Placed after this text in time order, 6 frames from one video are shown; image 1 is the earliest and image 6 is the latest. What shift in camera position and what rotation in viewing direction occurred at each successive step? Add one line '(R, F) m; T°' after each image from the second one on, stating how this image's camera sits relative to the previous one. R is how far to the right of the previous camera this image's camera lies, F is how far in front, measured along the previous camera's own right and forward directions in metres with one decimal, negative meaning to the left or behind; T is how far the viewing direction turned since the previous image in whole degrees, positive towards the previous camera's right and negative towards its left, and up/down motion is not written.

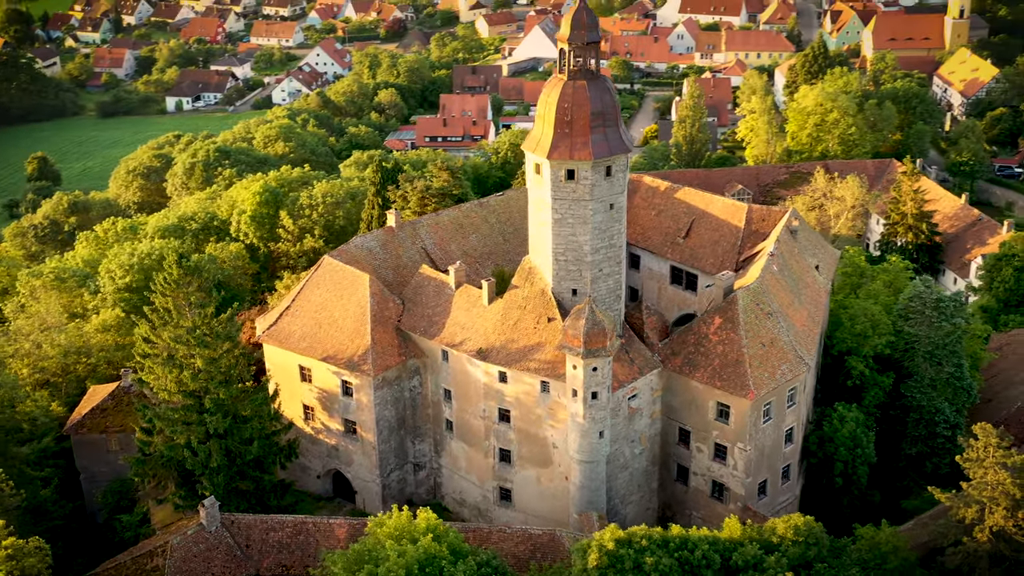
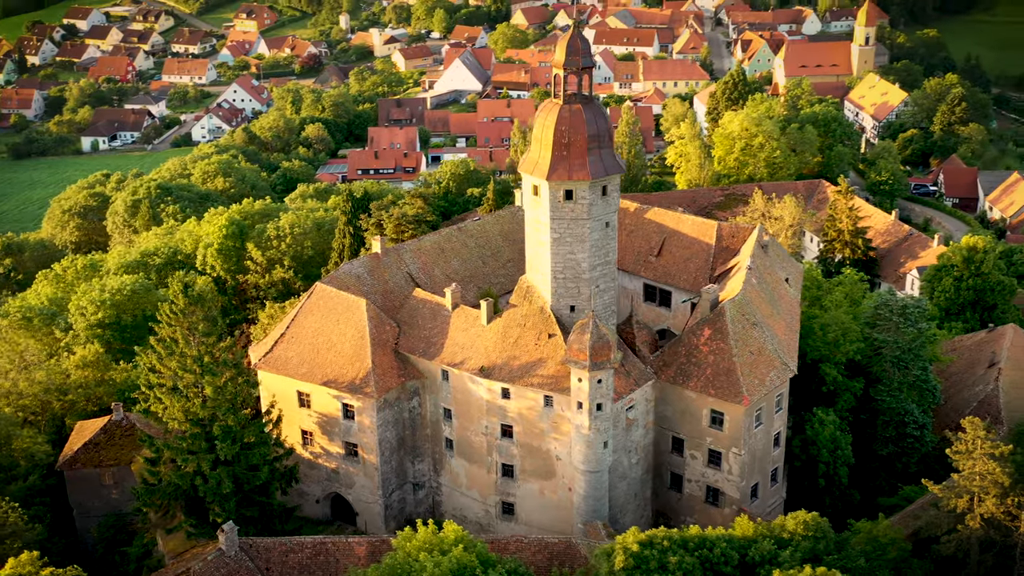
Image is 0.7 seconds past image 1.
(-3.4, -1.1) m; +5°
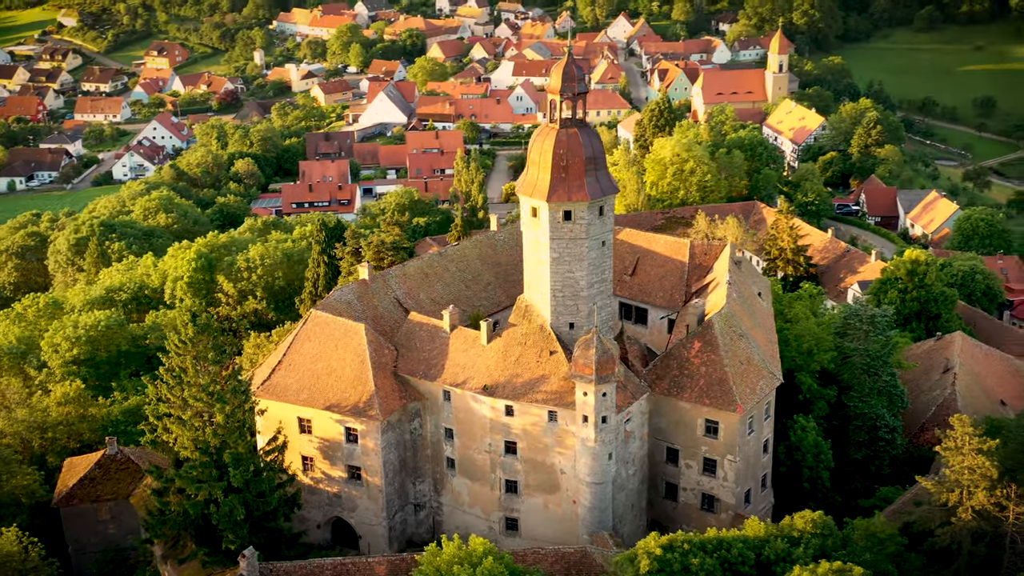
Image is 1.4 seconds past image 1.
(-3.4, -1.0) m; +5°
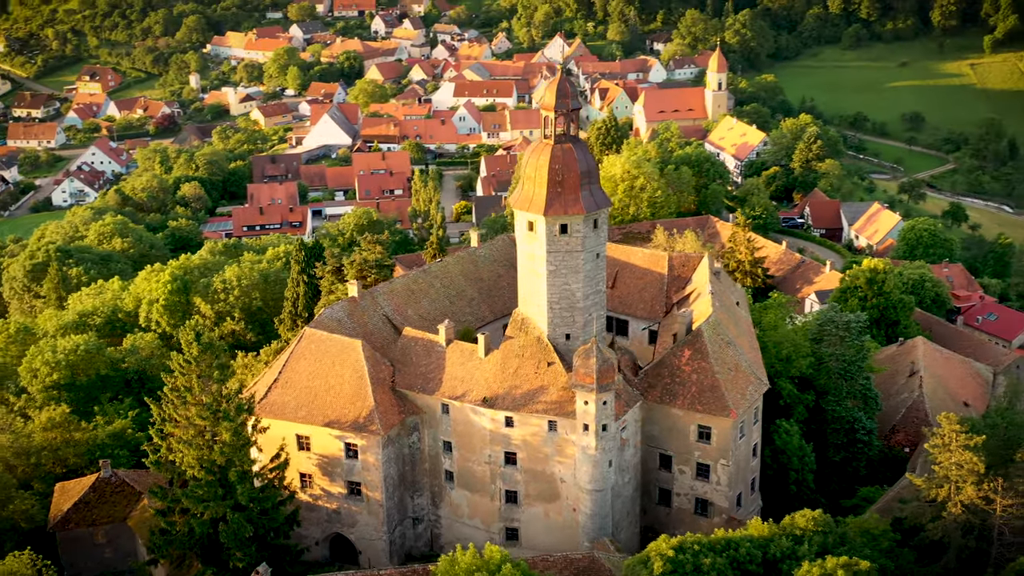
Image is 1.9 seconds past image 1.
(-2.5, -0.7) m; +3°
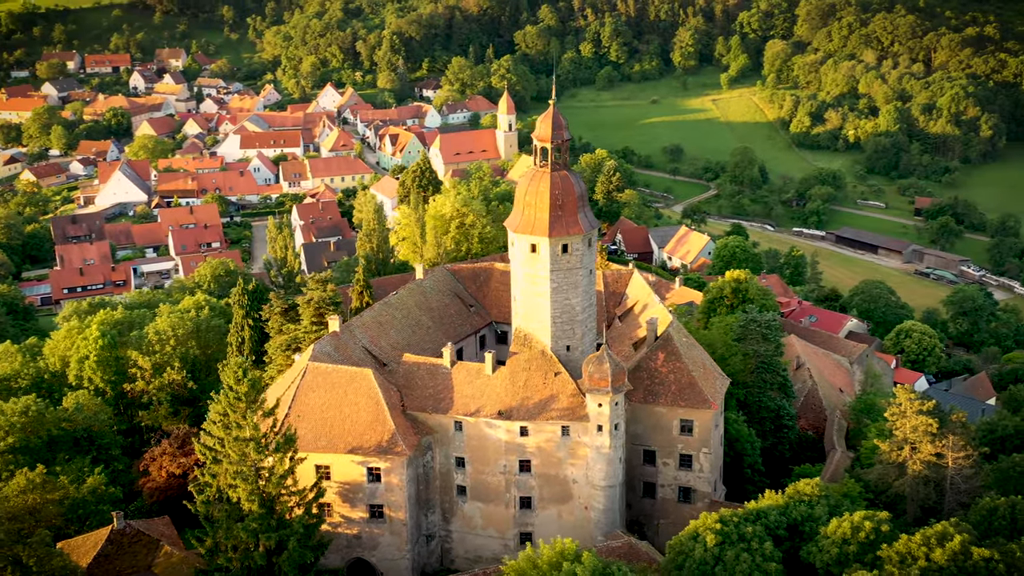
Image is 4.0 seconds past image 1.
(-10.5, -2.1) m; +13°
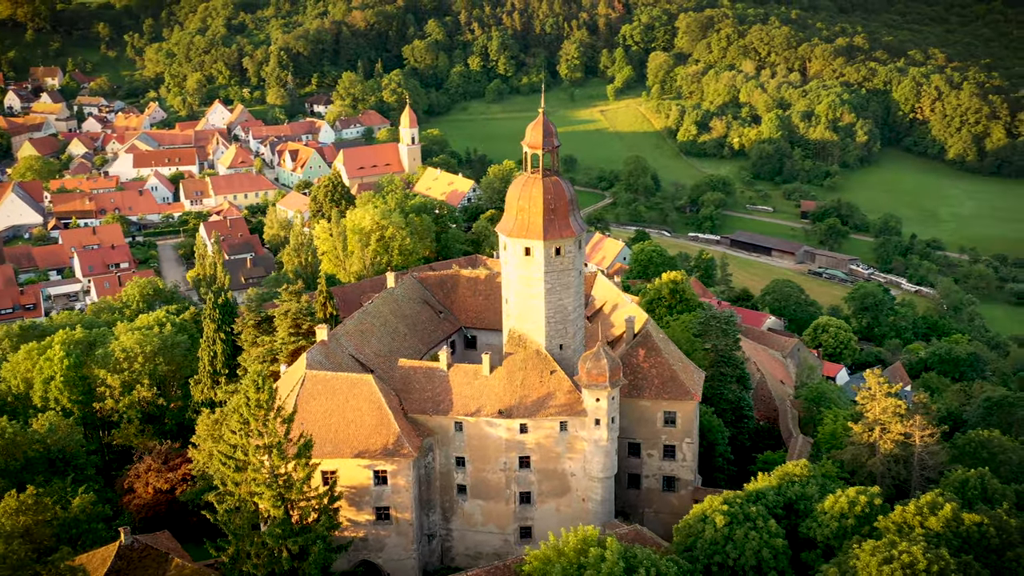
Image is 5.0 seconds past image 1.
(-5.0, -1.2) m; +6°
